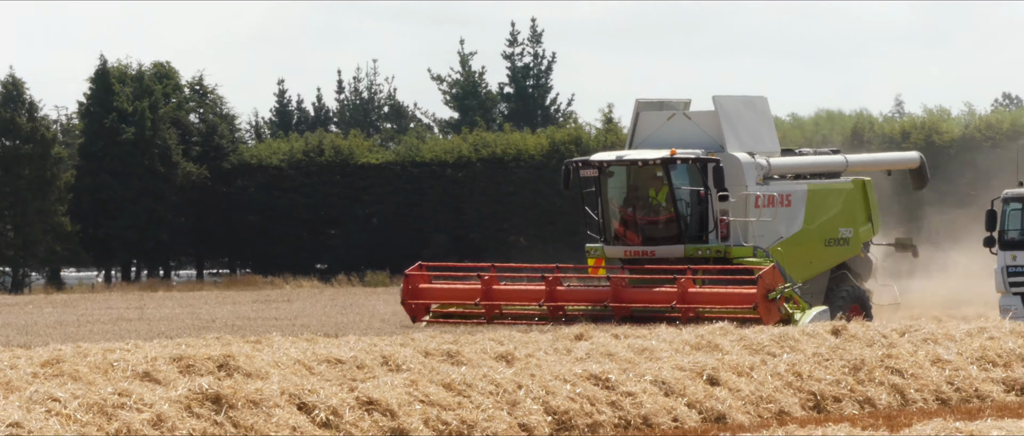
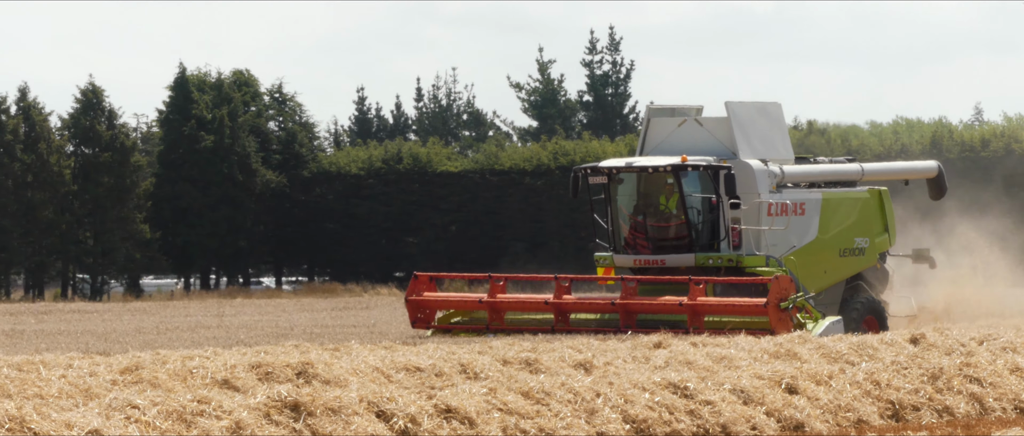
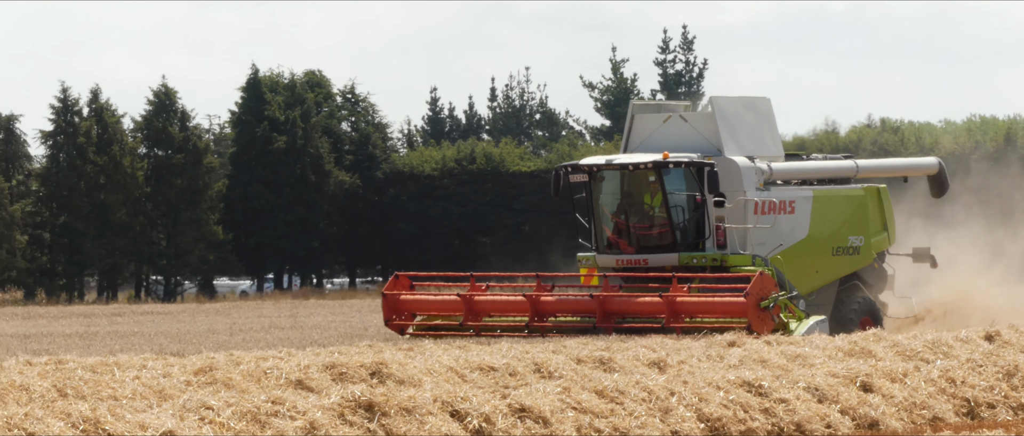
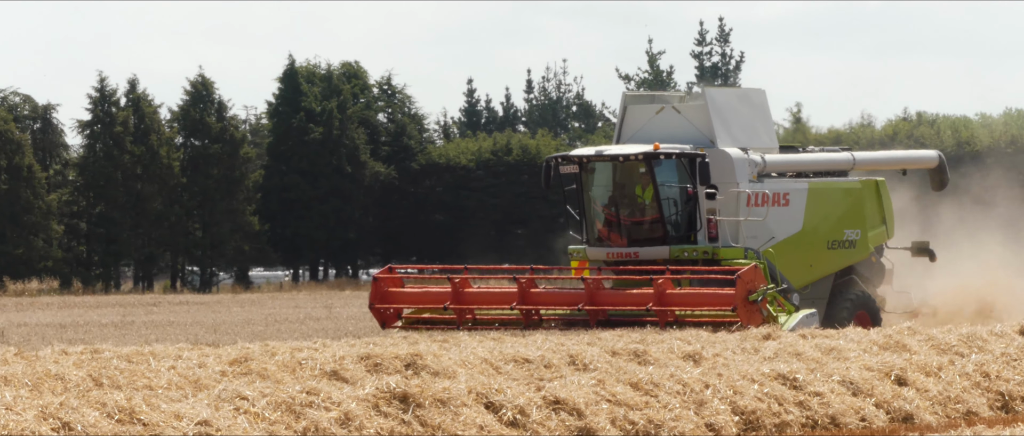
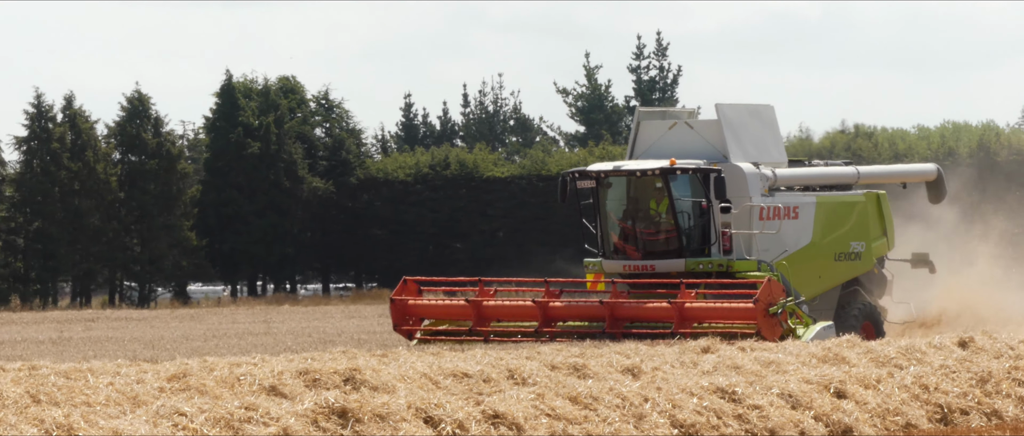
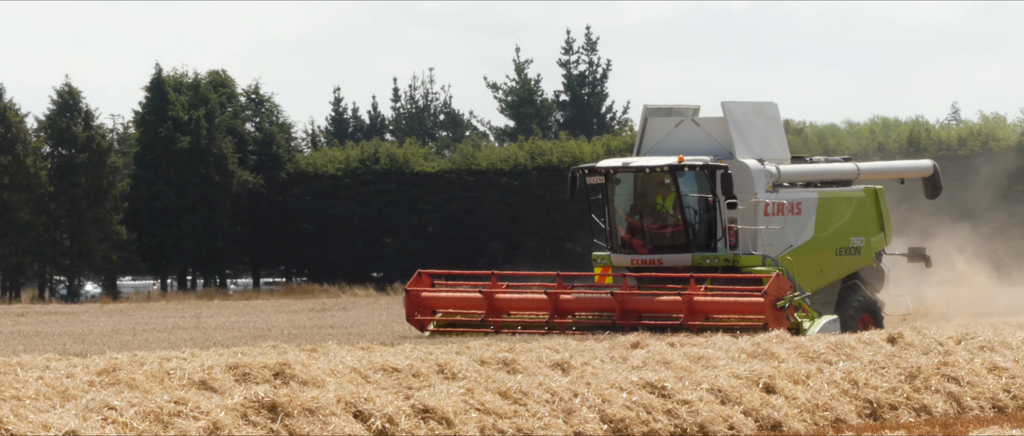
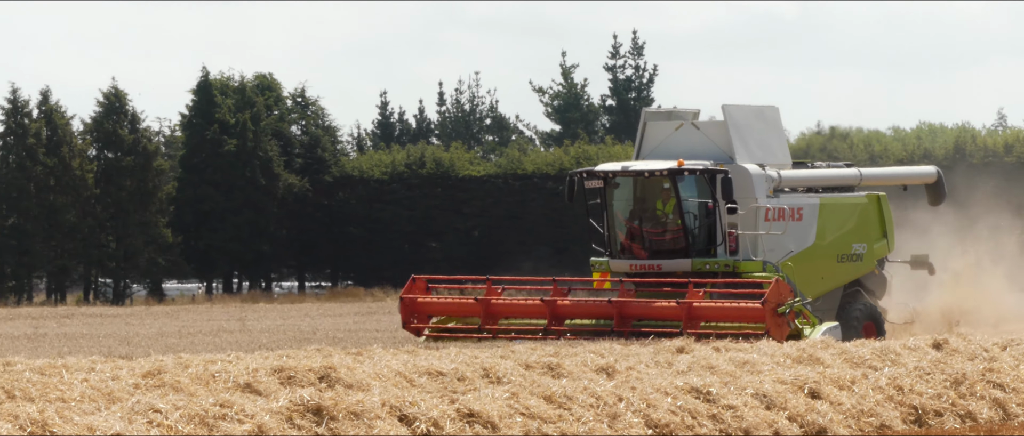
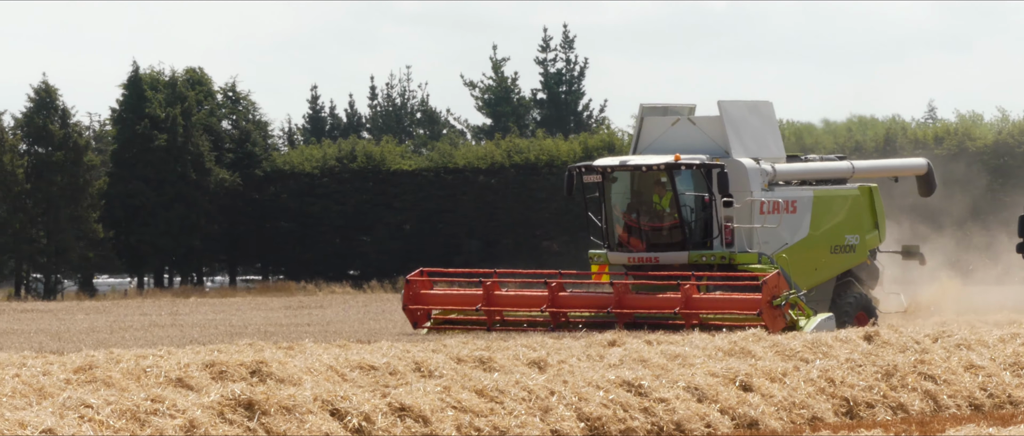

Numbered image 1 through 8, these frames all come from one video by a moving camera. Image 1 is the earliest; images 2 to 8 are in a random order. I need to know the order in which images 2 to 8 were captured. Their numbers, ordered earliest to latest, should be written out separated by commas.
8, 6, 2, 7, 5, 3, 4
